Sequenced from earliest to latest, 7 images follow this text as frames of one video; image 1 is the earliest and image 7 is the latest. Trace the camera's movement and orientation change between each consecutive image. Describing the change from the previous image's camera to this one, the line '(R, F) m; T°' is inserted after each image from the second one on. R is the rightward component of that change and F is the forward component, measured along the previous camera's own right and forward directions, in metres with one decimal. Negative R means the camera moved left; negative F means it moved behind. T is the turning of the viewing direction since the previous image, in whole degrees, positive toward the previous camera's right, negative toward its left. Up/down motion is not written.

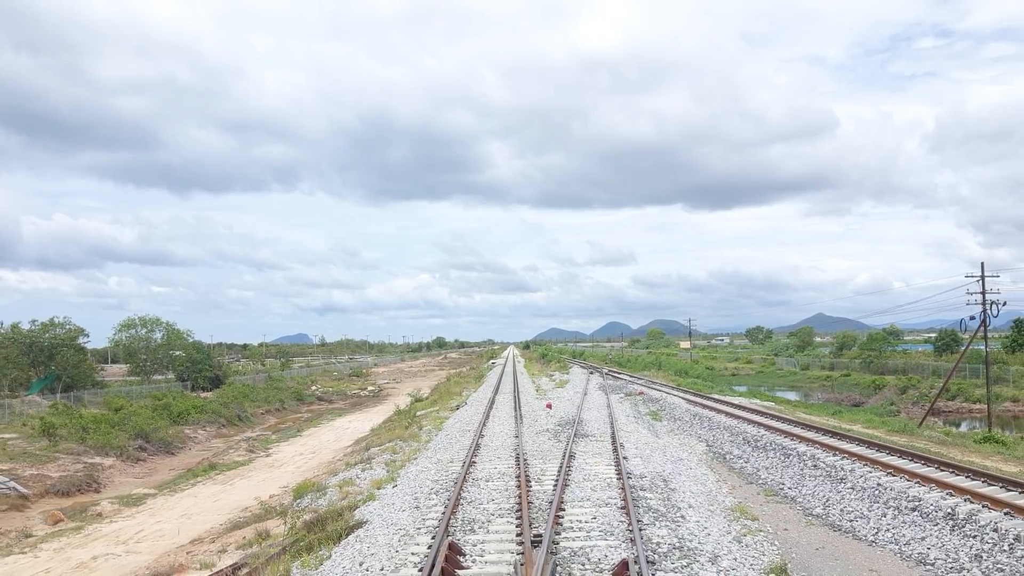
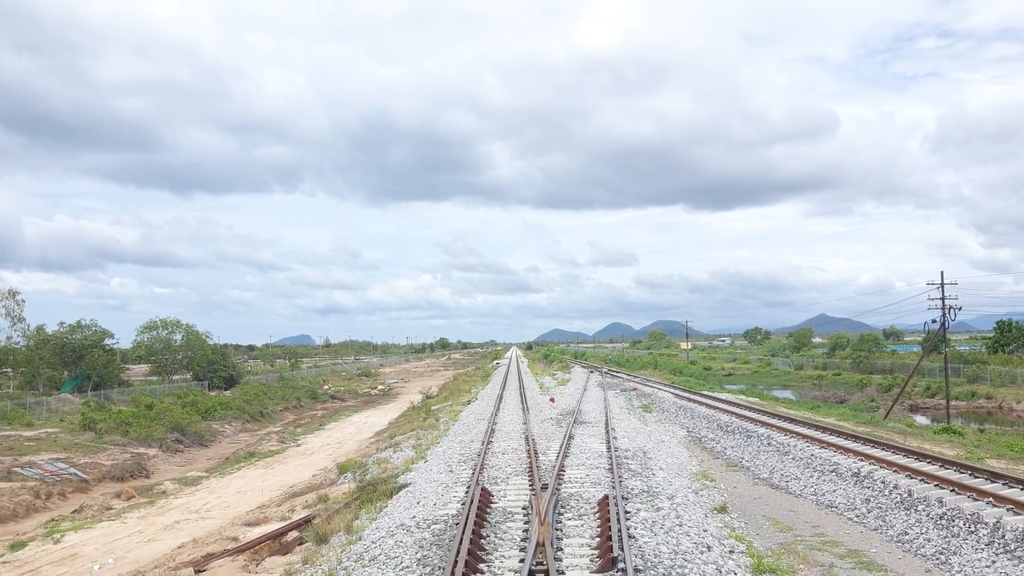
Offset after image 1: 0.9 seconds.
(-0.2, -2.8) m; 0°
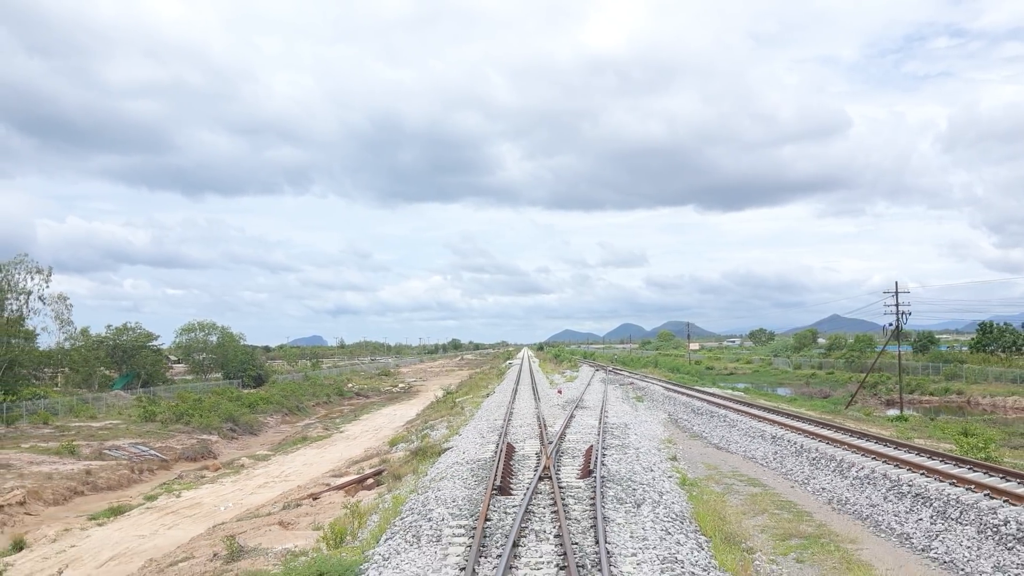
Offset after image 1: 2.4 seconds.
(-0.1, -4.6) m; -1°
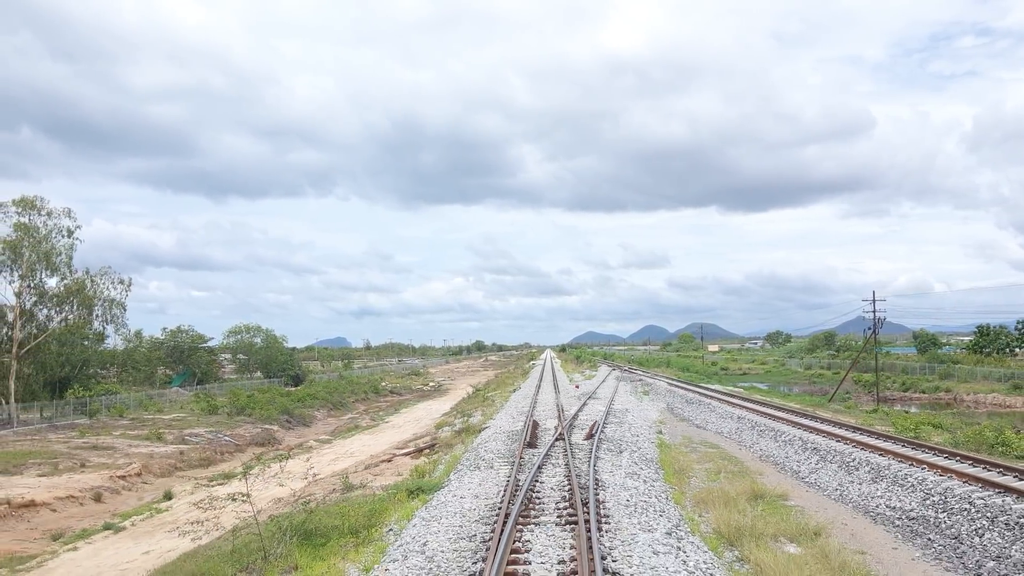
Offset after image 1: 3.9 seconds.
(-0.1, -4.8) m; -2°
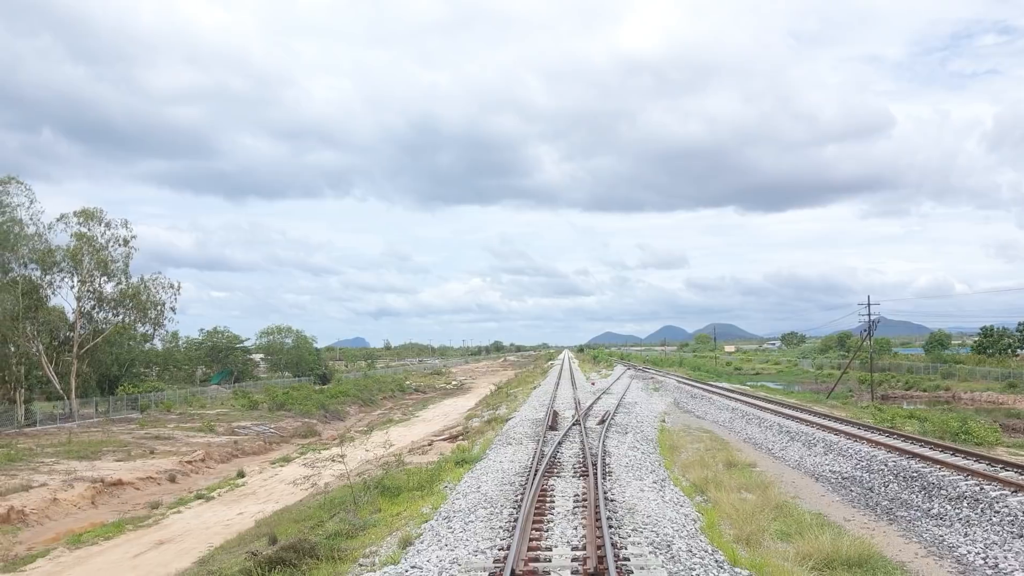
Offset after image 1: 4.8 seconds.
(-0.2, -3.2) m; -2°
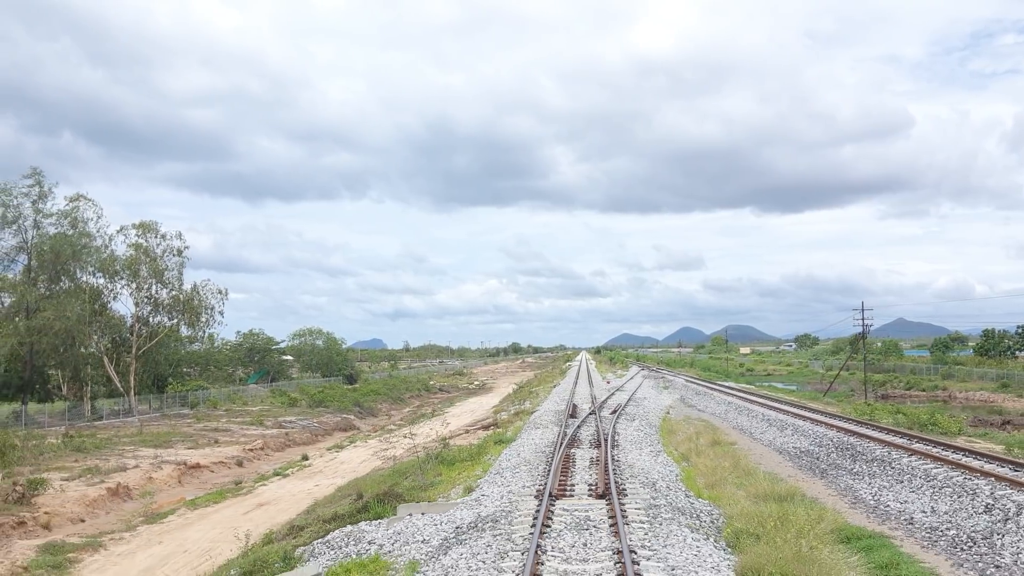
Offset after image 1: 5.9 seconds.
(-0.4, -3.8) m; -1°
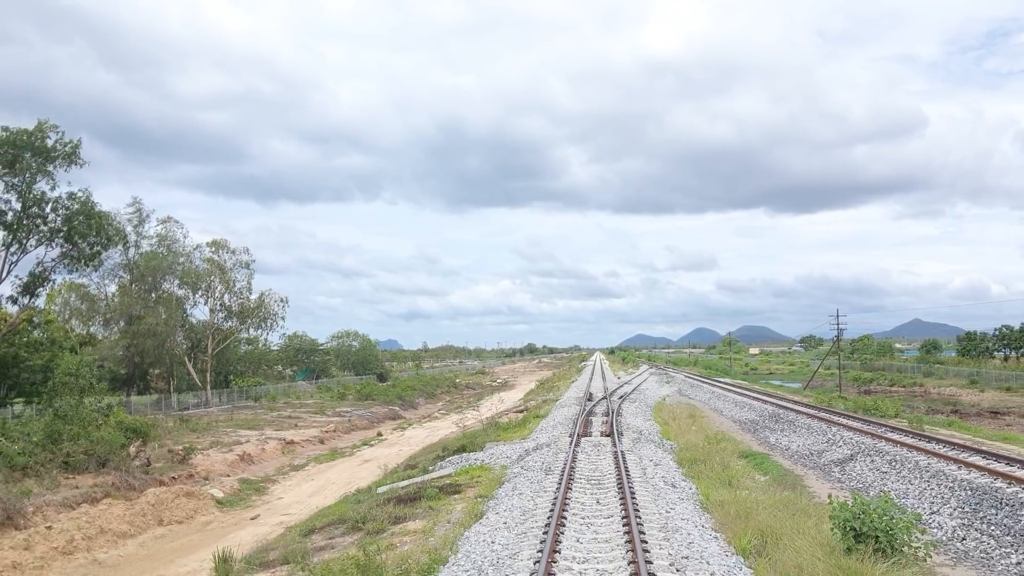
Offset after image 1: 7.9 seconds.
(-0.8, -7.6) m; -1°
